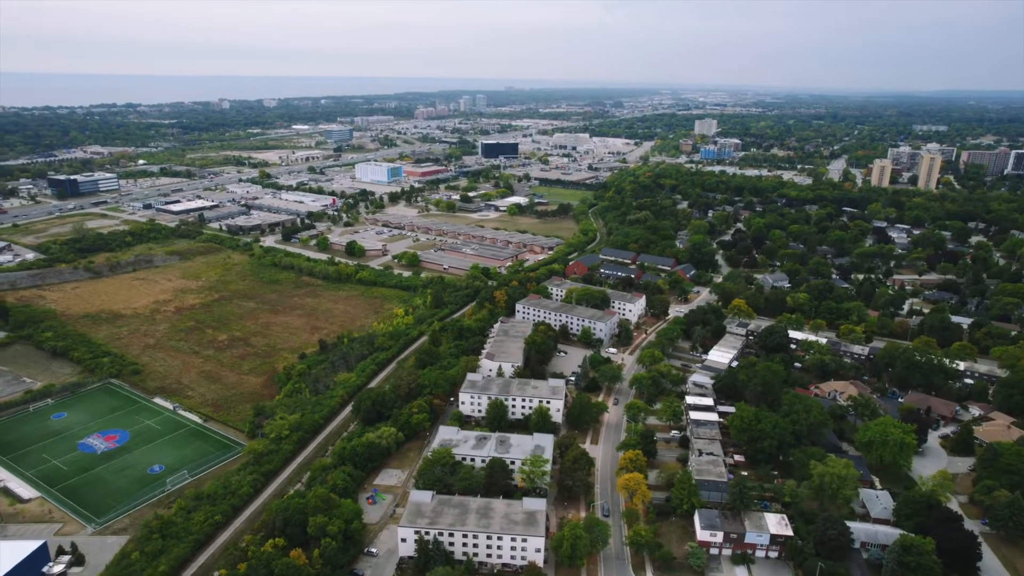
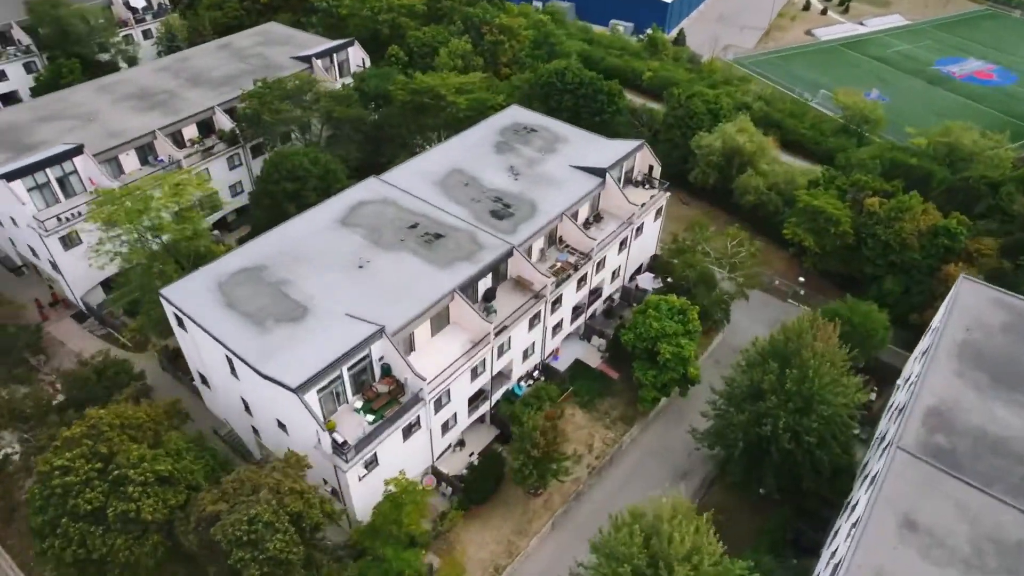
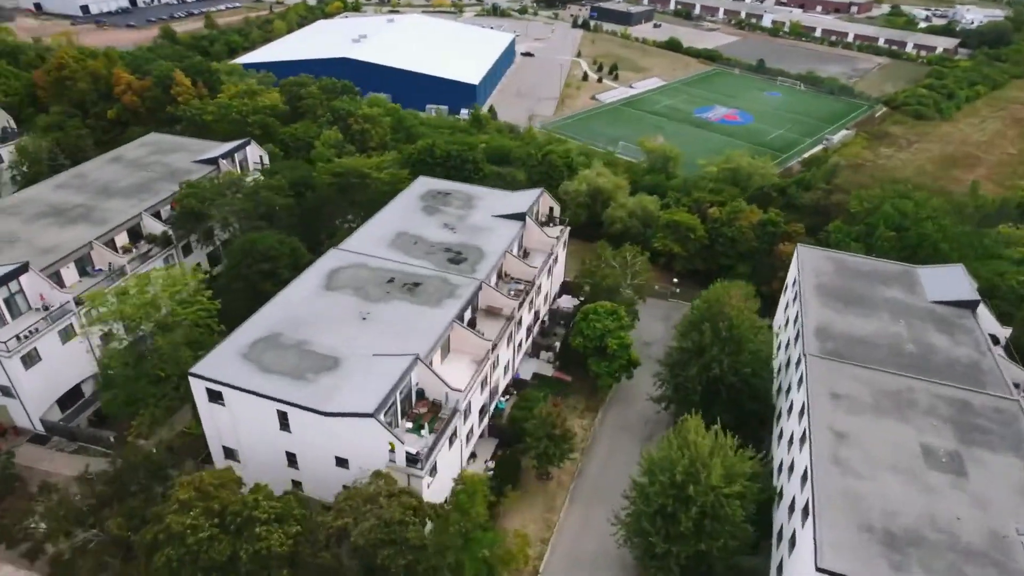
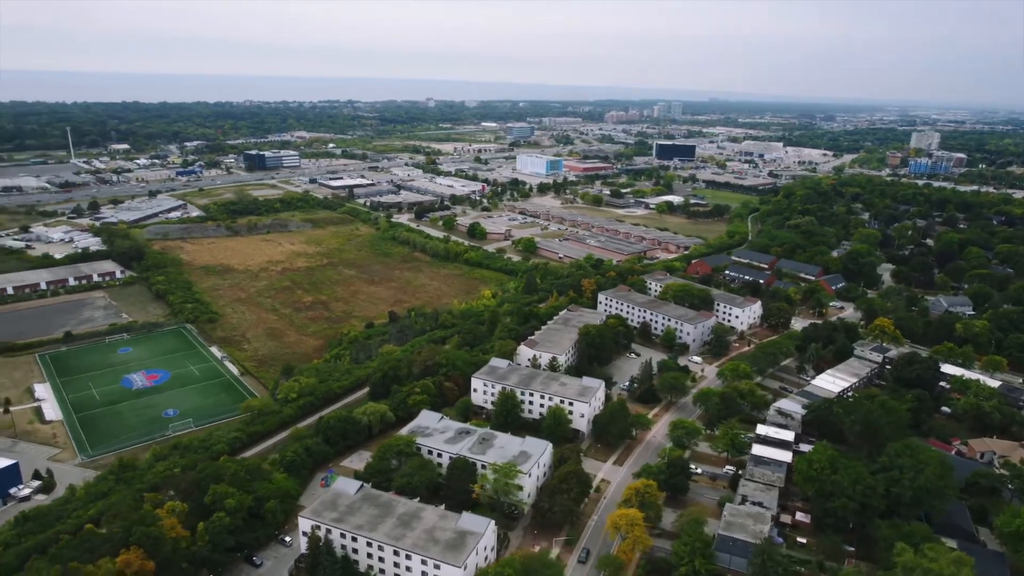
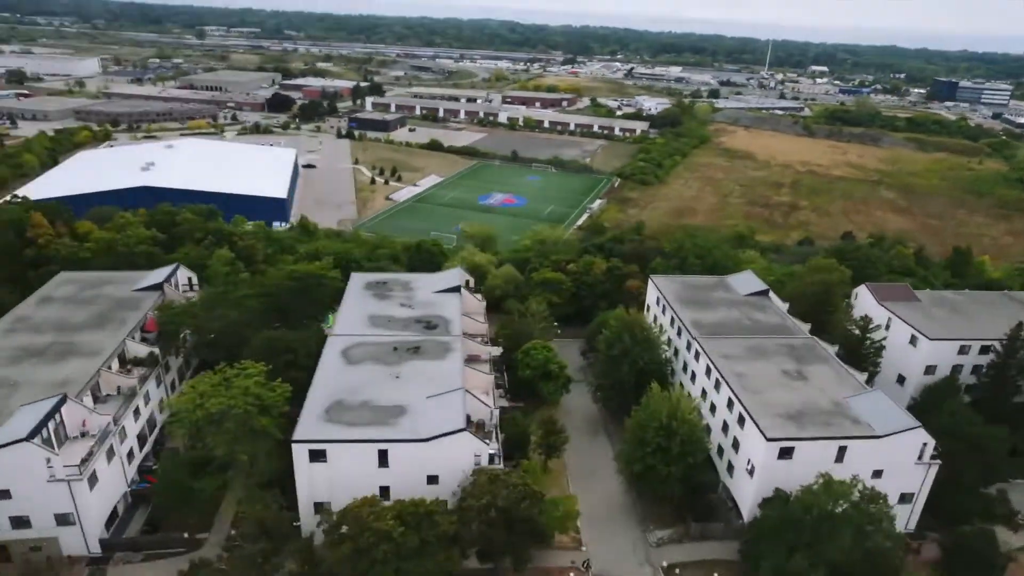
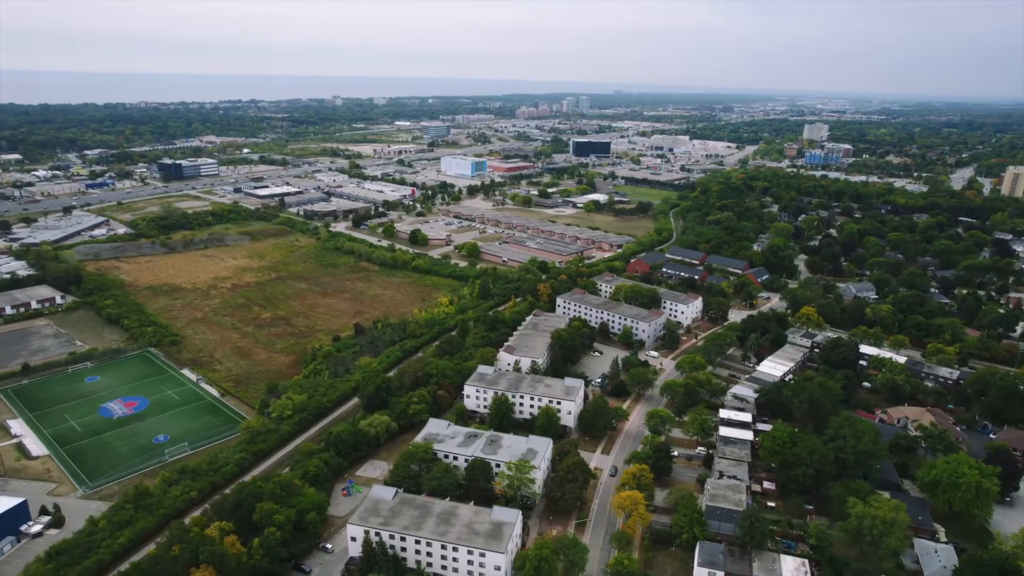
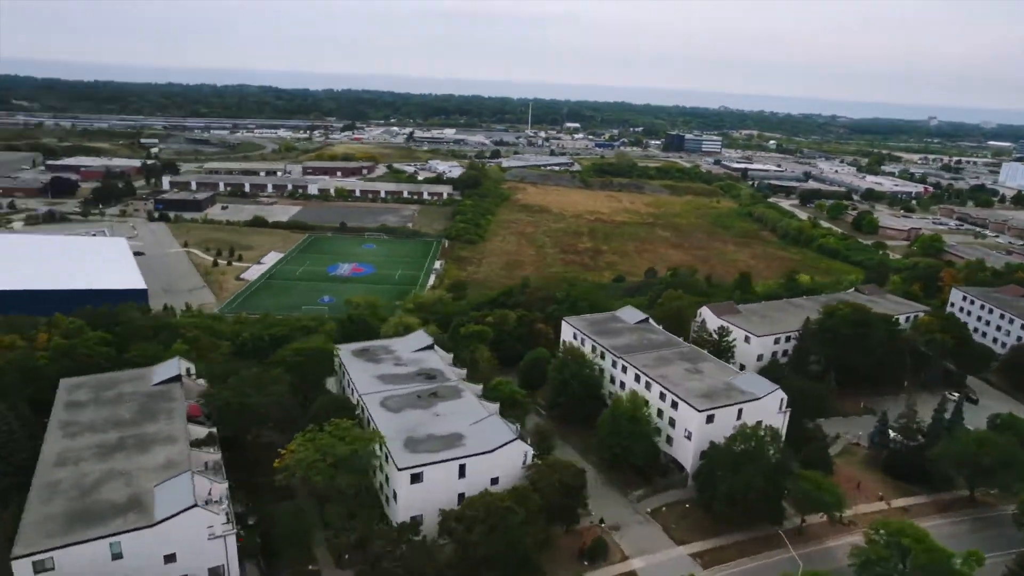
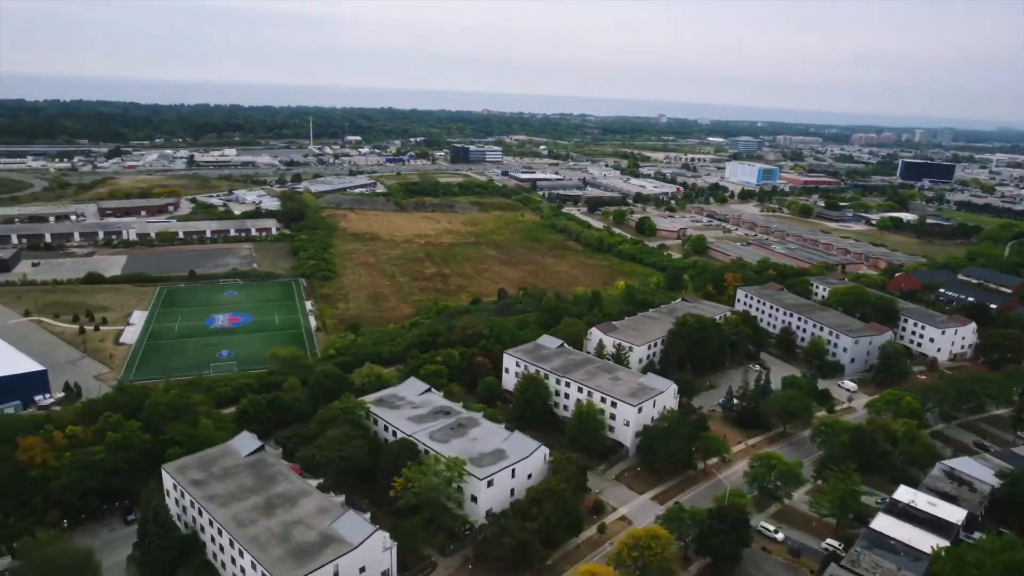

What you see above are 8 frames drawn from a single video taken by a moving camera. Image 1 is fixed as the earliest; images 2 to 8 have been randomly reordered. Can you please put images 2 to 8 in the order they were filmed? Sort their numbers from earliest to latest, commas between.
6, 4, 8, 7, 5, 3, 2
